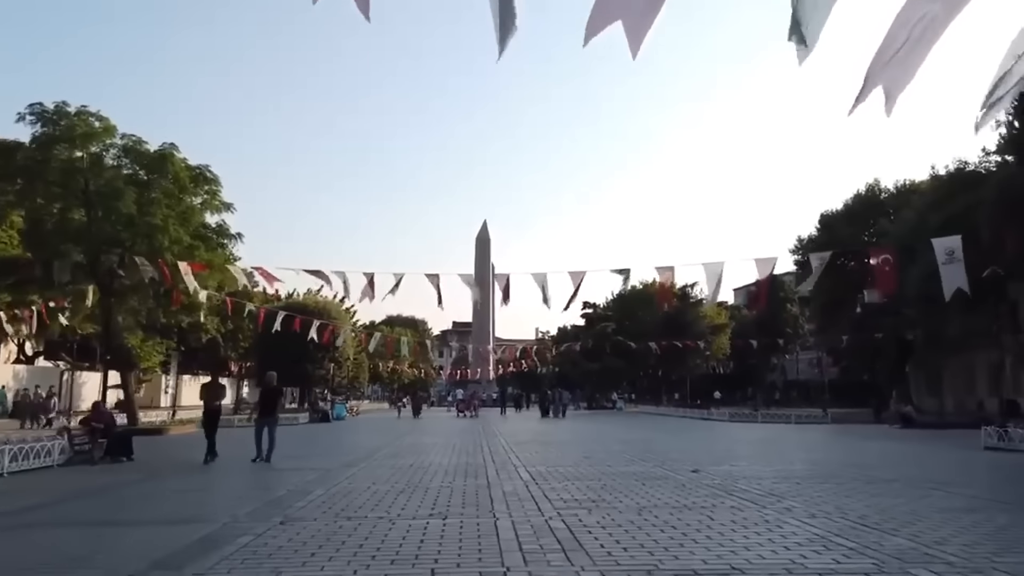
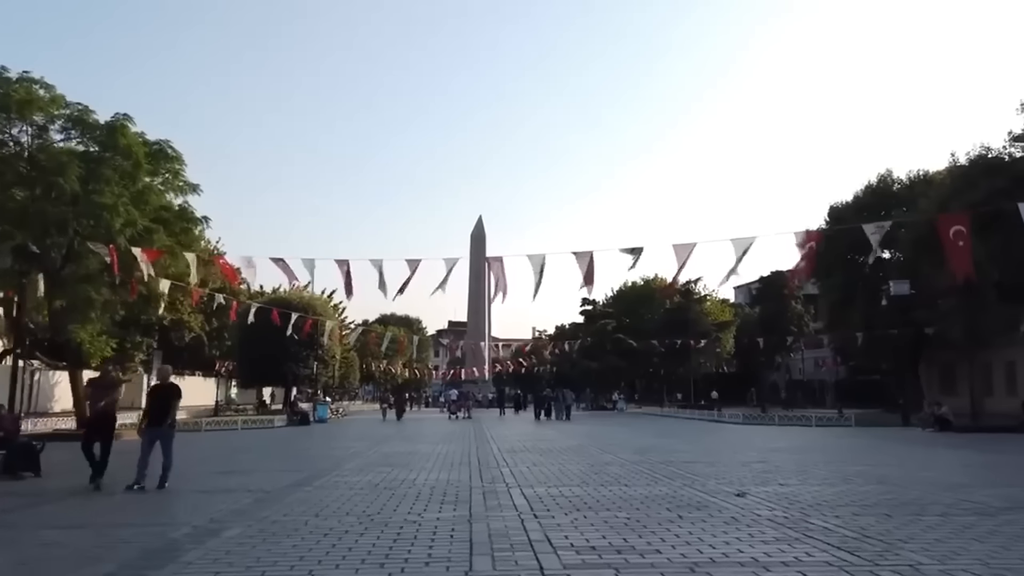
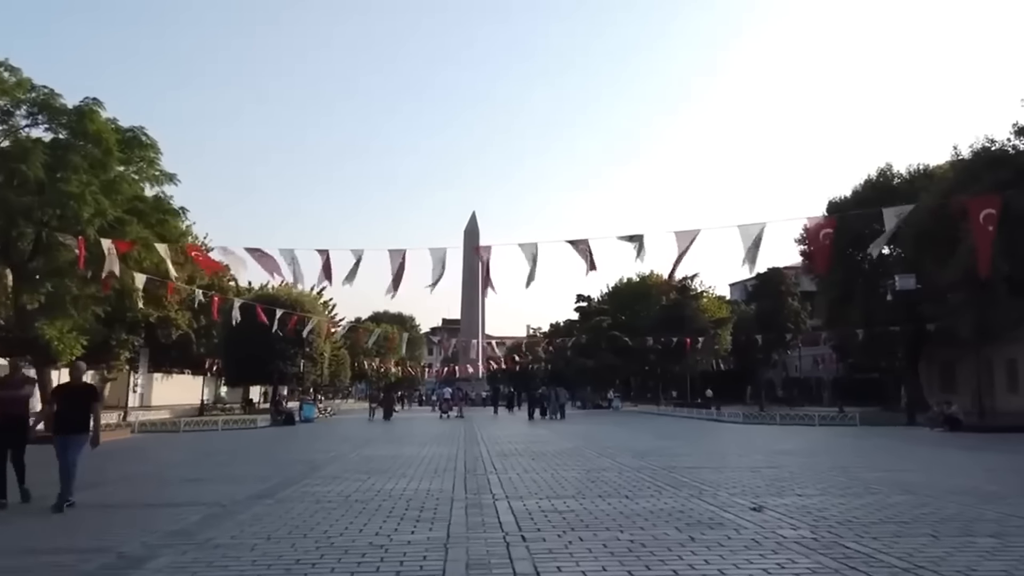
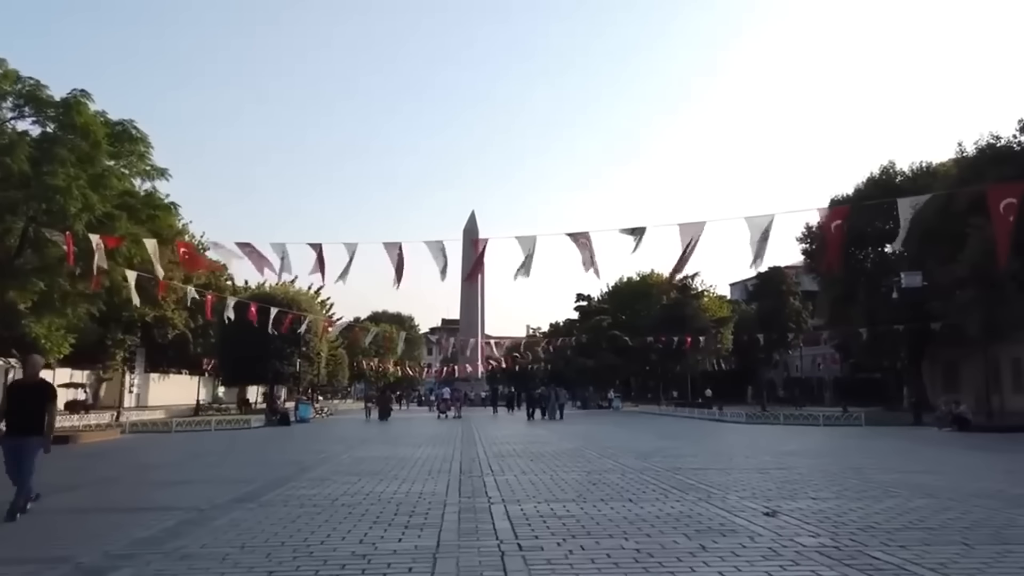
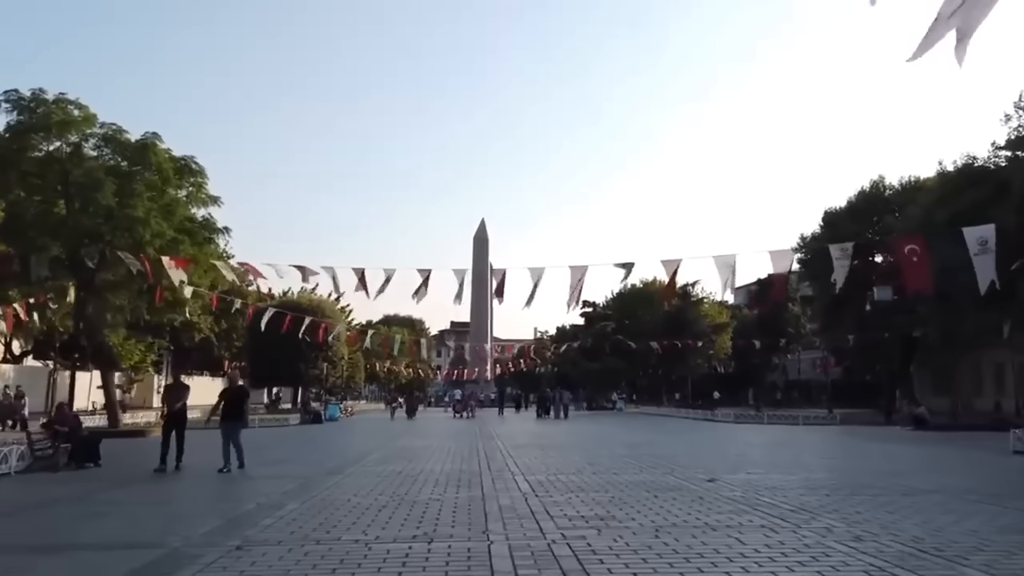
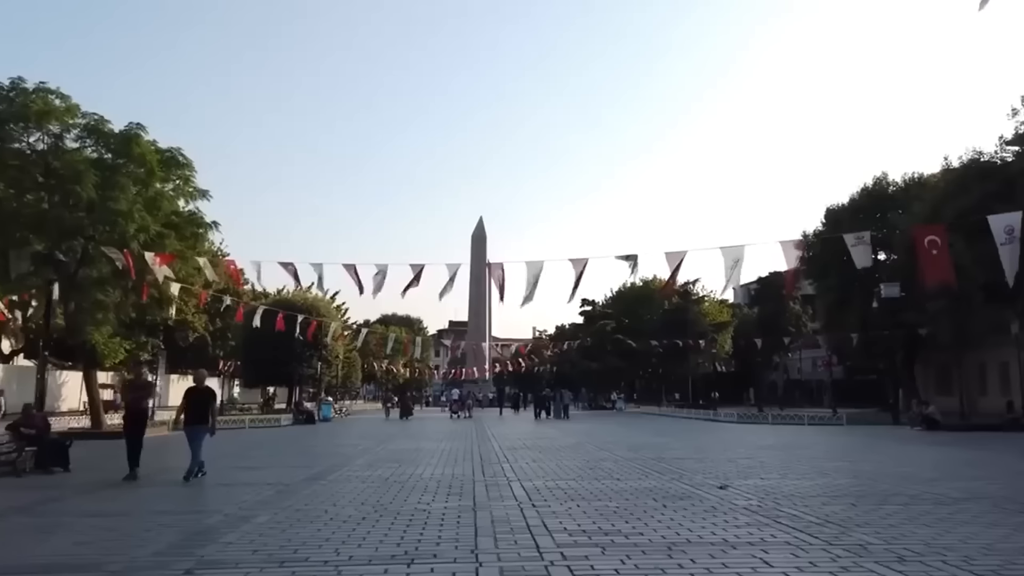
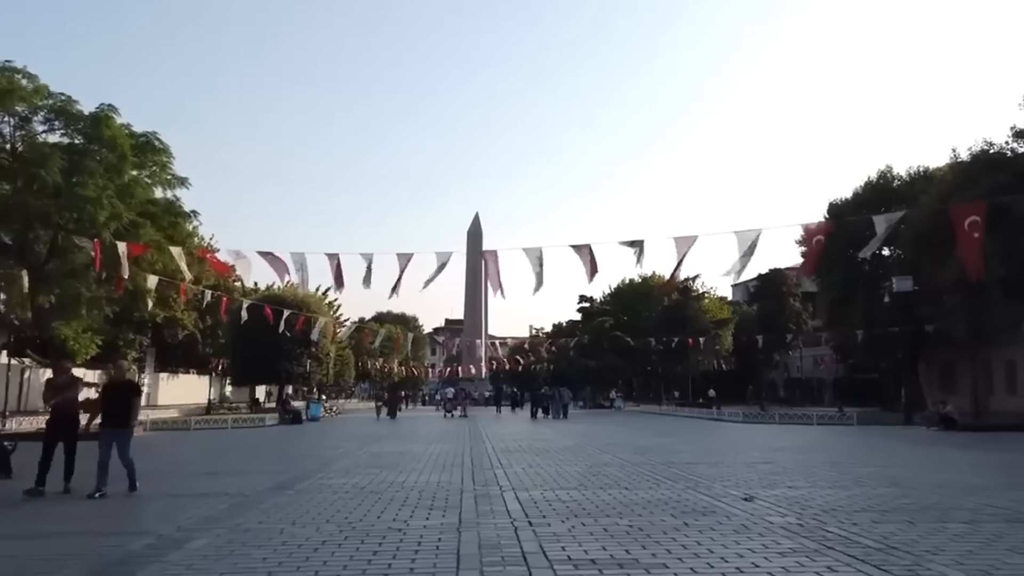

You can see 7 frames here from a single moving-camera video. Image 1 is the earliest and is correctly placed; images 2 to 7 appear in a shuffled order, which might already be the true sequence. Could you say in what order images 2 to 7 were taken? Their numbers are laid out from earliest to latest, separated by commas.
5, 6, 2, 7, 3, 4
